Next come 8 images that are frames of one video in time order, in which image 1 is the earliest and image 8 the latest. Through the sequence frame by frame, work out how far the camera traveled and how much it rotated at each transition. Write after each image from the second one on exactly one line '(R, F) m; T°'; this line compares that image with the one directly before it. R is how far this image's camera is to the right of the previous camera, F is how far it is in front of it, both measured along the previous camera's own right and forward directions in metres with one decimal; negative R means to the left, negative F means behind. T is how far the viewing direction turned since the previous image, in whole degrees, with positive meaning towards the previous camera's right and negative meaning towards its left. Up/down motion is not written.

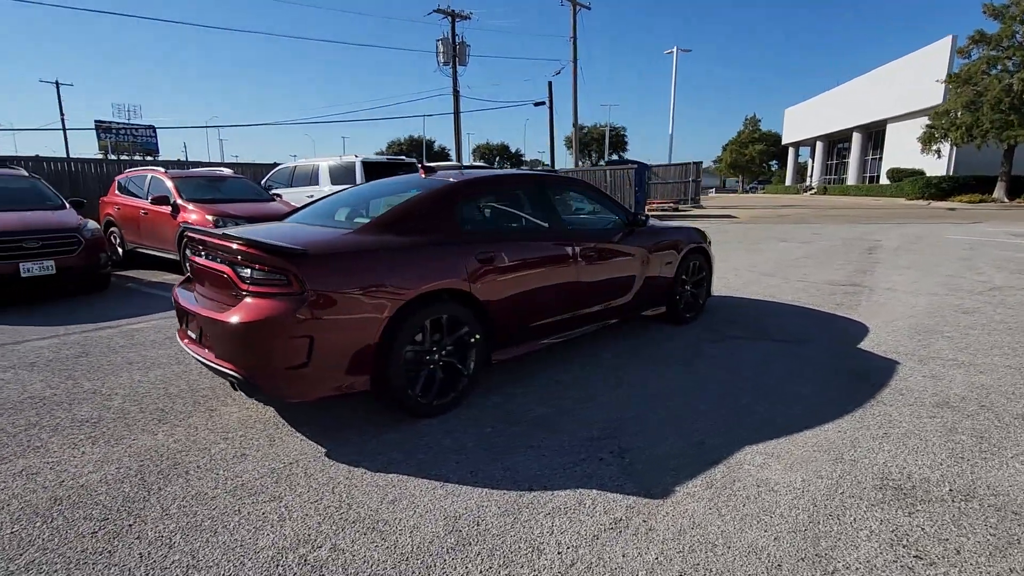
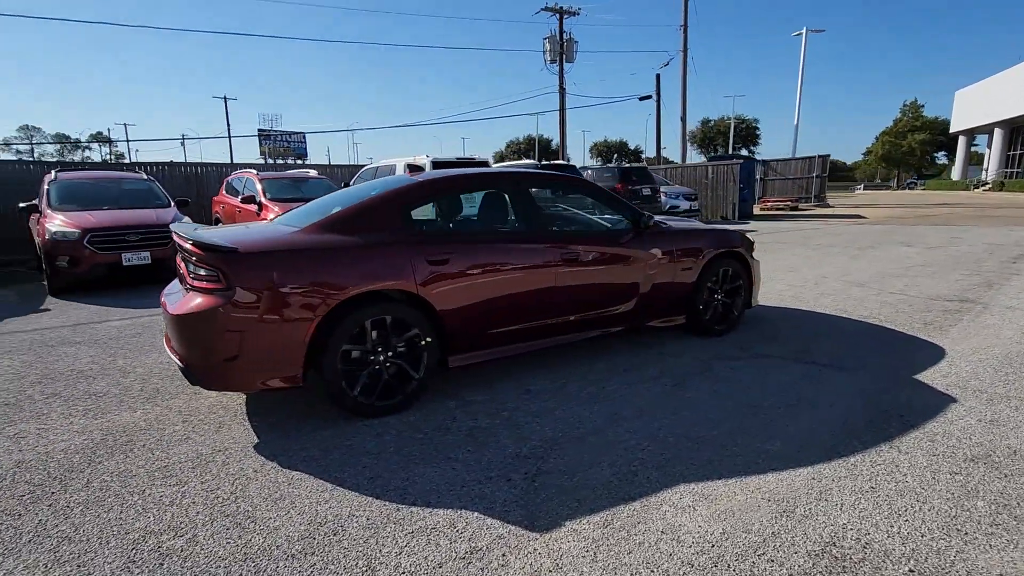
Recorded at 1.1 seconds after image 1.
(+1.1, +0.3) m; -13°
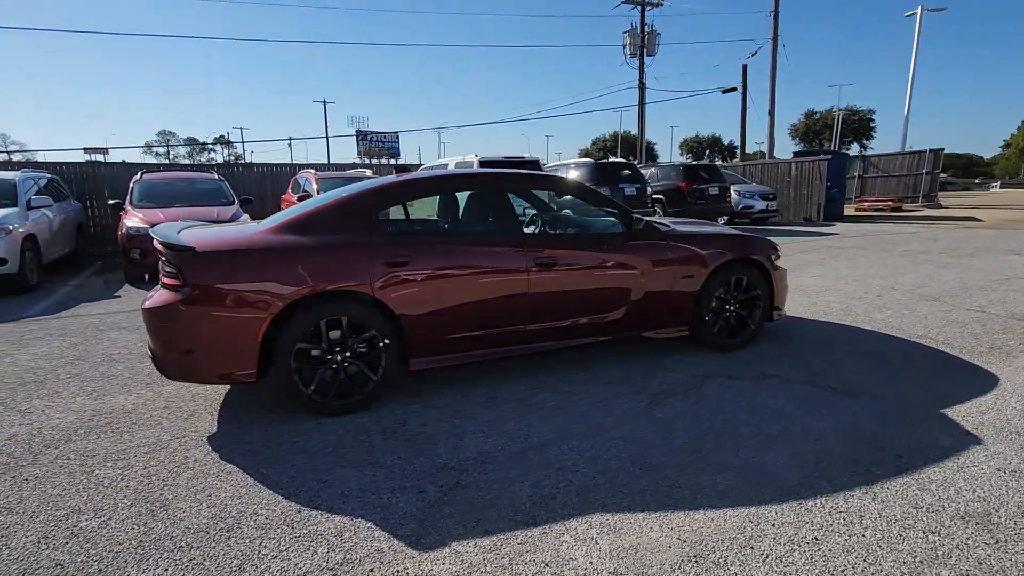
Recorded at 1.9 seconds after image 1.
(+0.8, +0.2) m; -9°
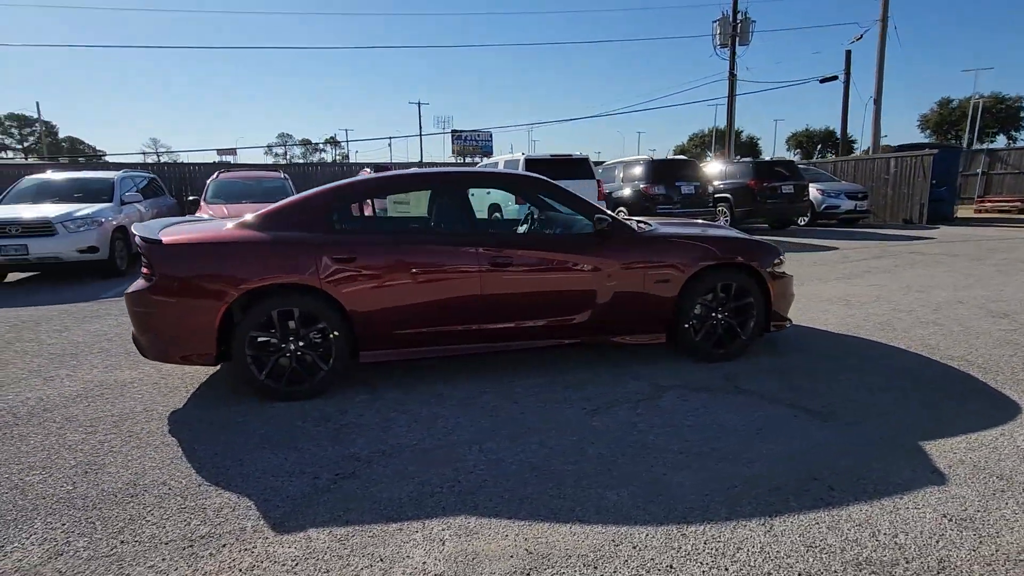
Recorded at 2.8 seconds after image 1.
(+1.0, +0.1) m; -10°
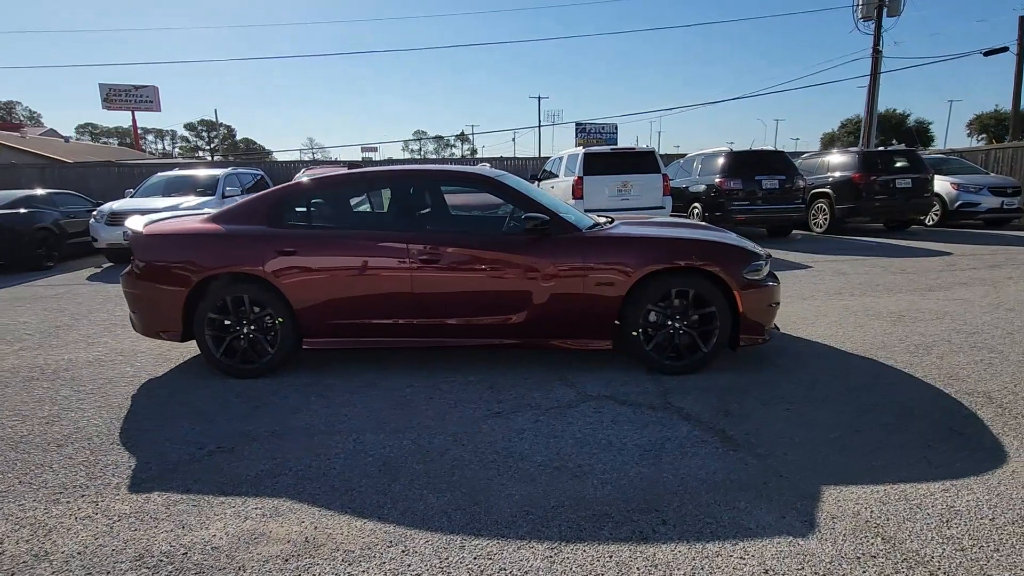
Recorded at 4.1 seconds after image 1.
(+1.5, +0.2) m; -13°
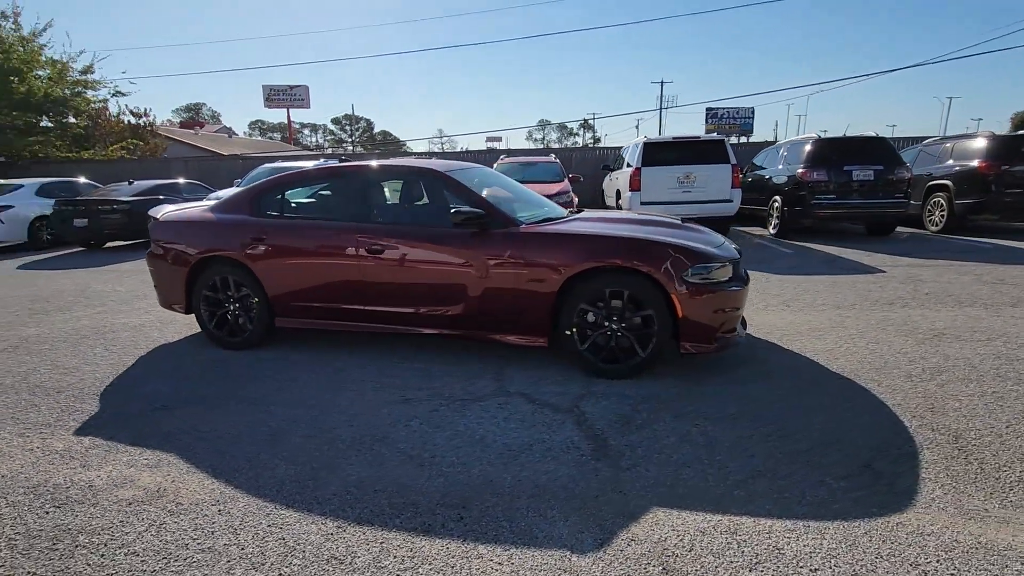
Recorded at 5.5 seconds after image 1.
(+1.4, +0.1) m; -13°
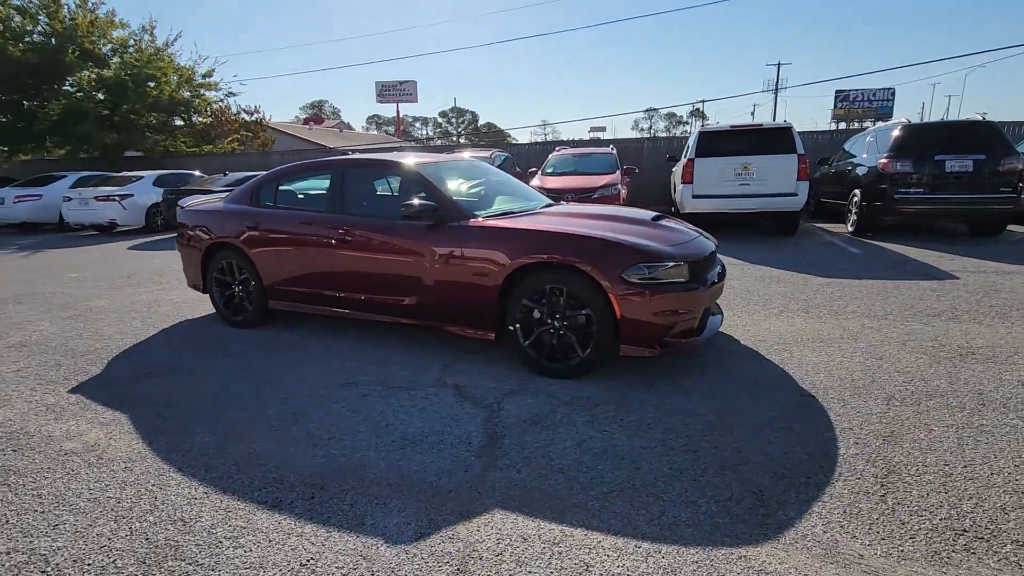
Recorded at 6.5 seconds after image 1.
(+1.2, +0.1) m; -11°
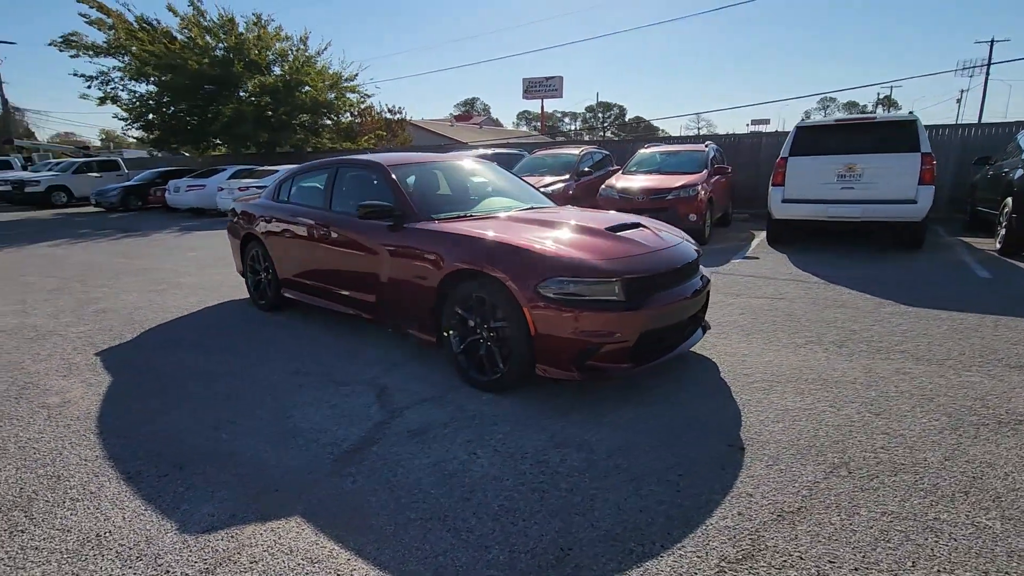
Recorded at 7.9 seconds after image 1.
(+1.5, +0.3) m; -15°
